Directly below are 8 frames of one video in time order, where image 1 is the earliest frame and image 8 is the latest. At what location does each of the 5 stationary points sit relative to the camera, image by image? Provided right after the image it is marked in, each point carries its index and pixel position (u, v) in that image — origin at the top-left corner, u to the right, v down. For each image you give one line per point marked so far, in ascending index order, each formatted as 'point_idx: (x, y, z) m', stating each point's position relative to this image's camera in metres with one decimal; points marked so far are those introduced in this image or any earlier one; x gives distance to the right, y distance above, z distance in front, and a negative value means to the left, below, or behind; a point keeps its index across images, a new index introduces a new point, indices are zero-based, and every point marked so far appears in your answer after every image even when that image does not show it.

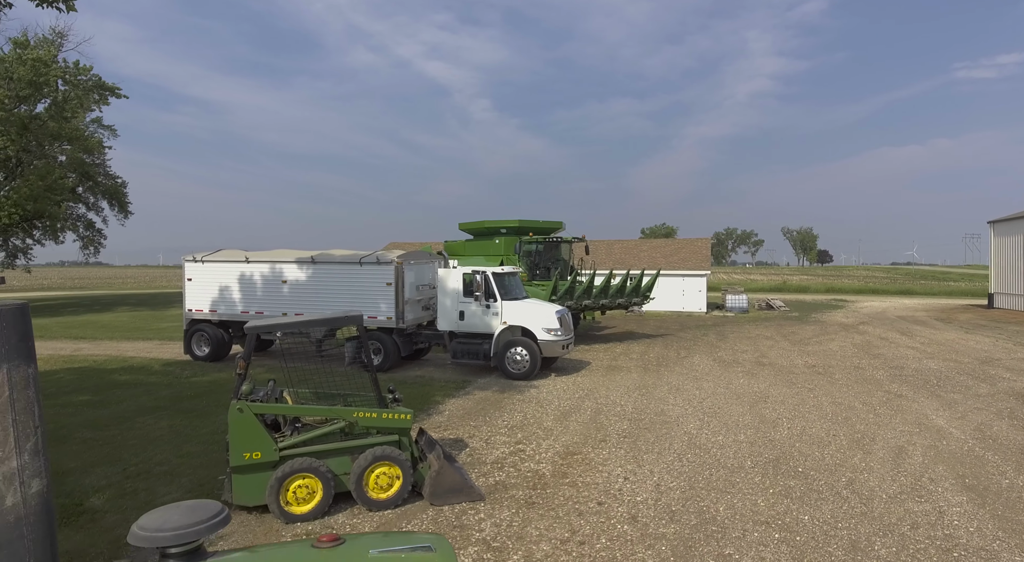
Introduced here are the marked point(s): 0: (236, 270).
0: (-5.6, +0.2, +12.0) m
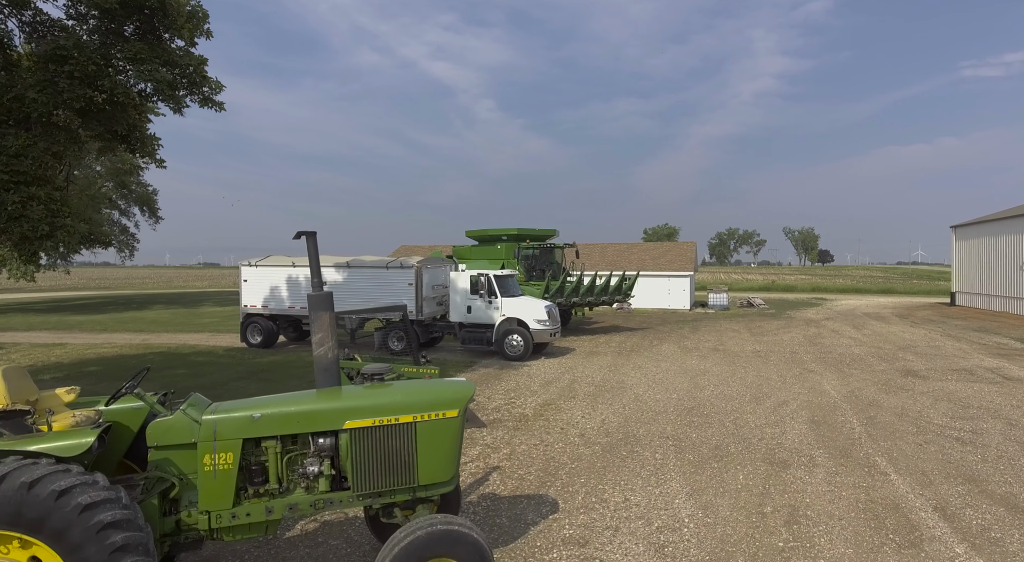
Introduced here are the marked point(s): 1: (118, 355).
0: (-5.7, +0.2, +14.7) m
1: (-9.1, -1.7, +13.4) m
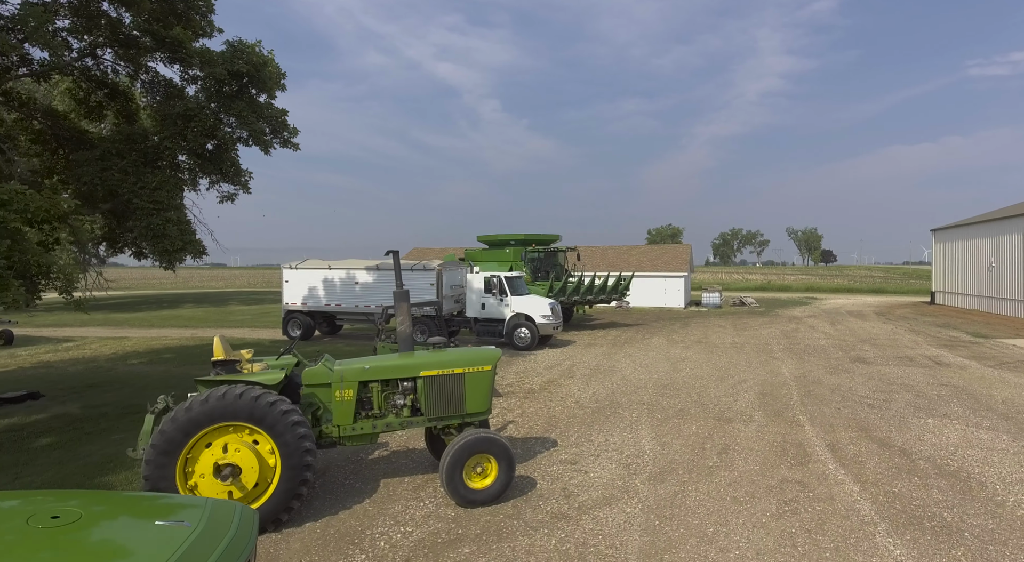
0: (-5.4, +0.2, +16.8) m
1: (-8.8, -1.7, +15.6) m
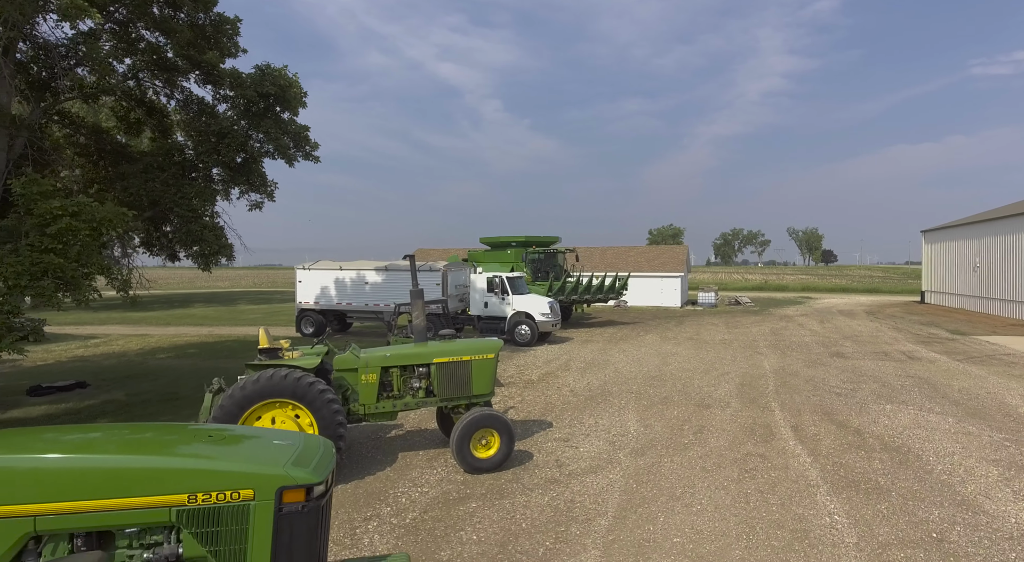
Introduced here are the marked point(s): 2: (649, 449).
0: (-5.4, +0.2, +17.8) m
1: (-8.8, -1.7, +16.6) m
2: (+1.7, -2.1, +7.2) m
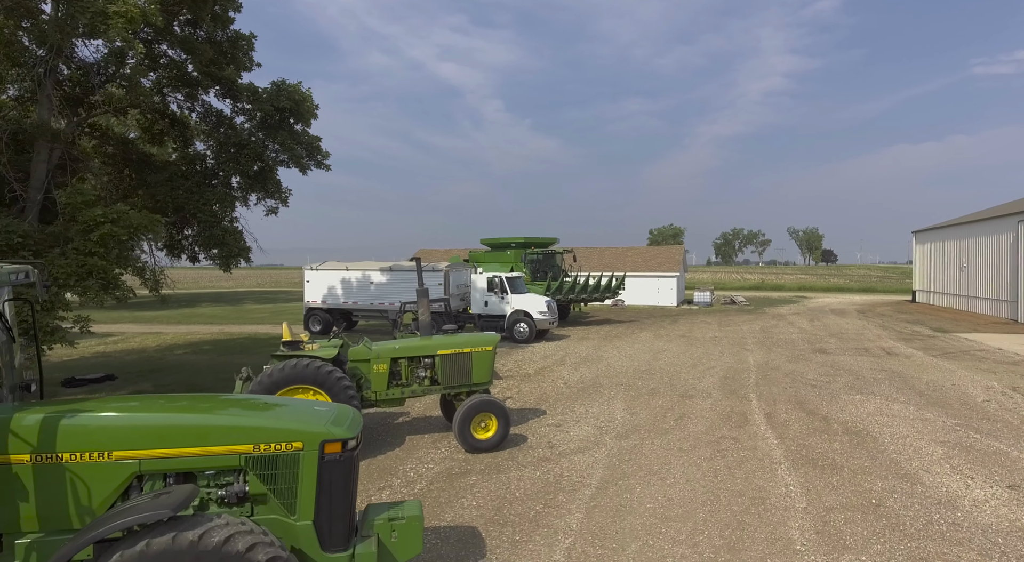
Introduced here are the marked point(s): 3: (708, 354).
0: (-5.4, +0.2, +18.5) m
1: (-8.8, -1.7, +17.3) m
2: (+1.6, -2.1, +8.0) m
3: (+4.8, -1.8, +14.5) m
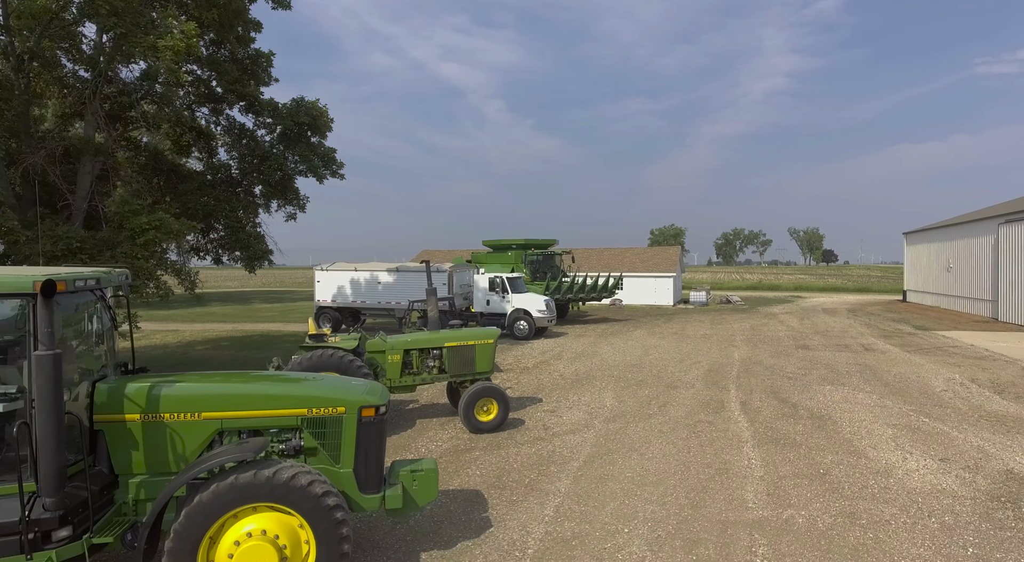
0: (-5.4, +0.2, +19.5) m
1: (-8.8, -1.7, +18.3) m
2: (+1.6, -2.1, +8.9) m
3: (+4.8, -1.8, +15.4) m
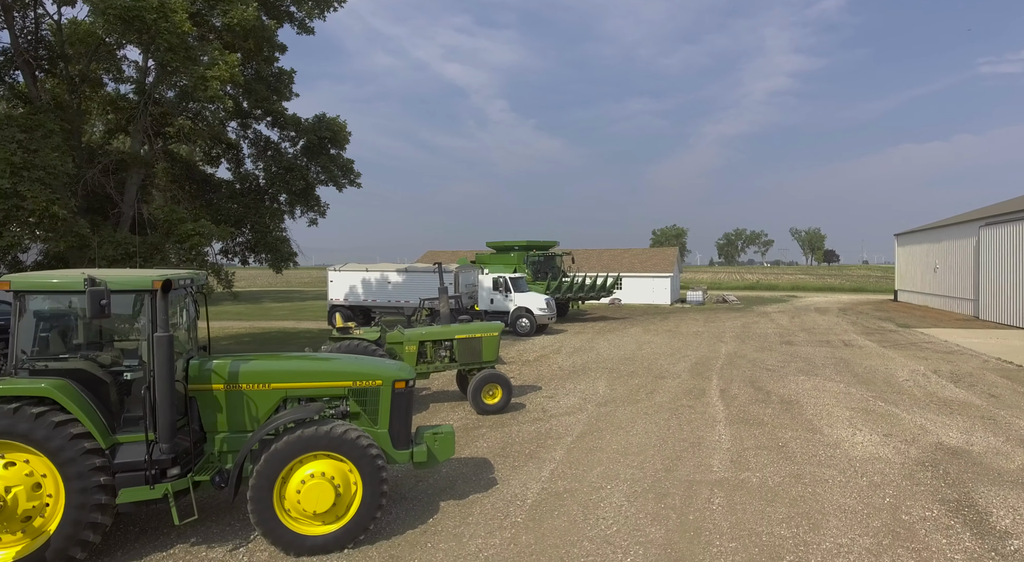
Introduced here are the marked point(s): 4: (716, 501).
0: (-5.3, +0.2, +20.6) m
1: (-8.7, -1.7, +19.4) m
2: (+1.7, -2.1, +10.0) m
3: (+4.9, -1.8, +16.4) m
4: (+2.1, -2.2, +5.9) m
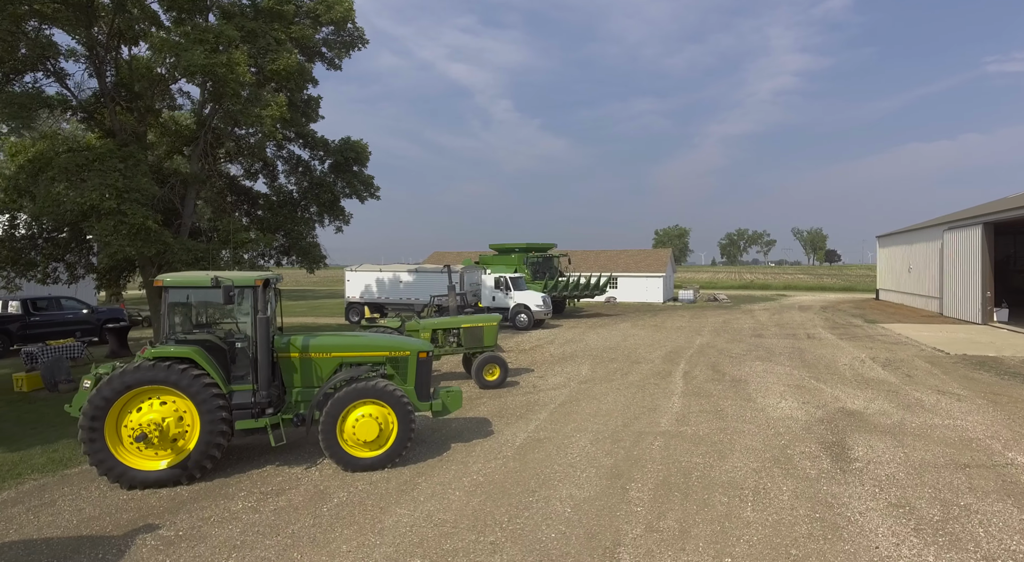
0: (-5.3, +0.2, +22.7) m
1: (-8.7, -1.7, +21.5) m
2: (+1.6, -2.1, +12.0) m
3: (+4.9, -1.8, +18.5) m
4: (+2.0, -2.2, +8.0) m
